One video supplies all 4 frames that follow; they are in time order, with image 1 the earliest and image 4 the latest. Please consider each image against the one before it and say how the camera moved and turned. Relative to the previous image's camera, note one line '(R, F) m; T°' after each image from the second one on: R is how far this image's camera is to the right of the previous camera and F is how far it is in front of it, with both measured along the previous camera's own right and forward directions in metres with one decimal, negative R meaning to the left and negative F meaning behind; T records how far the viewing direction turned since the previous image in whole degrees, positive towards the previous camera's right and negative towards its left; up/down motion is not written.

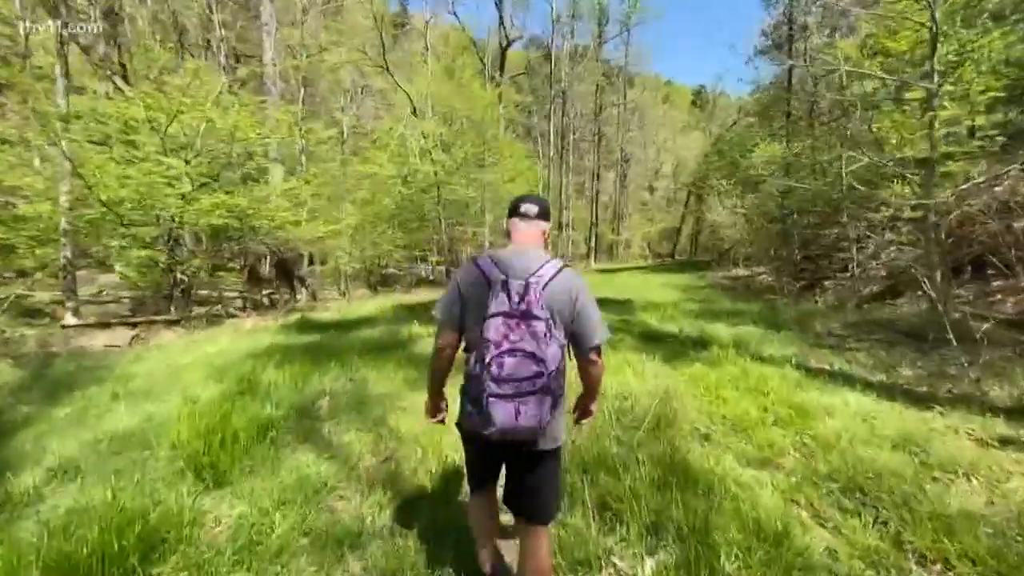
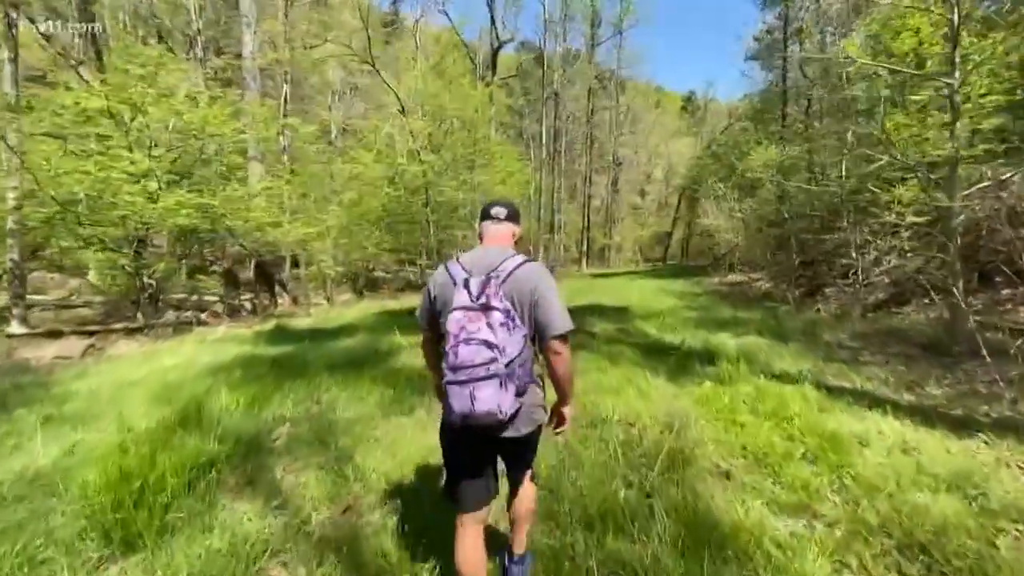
(0.0, +0.6) m; +1°
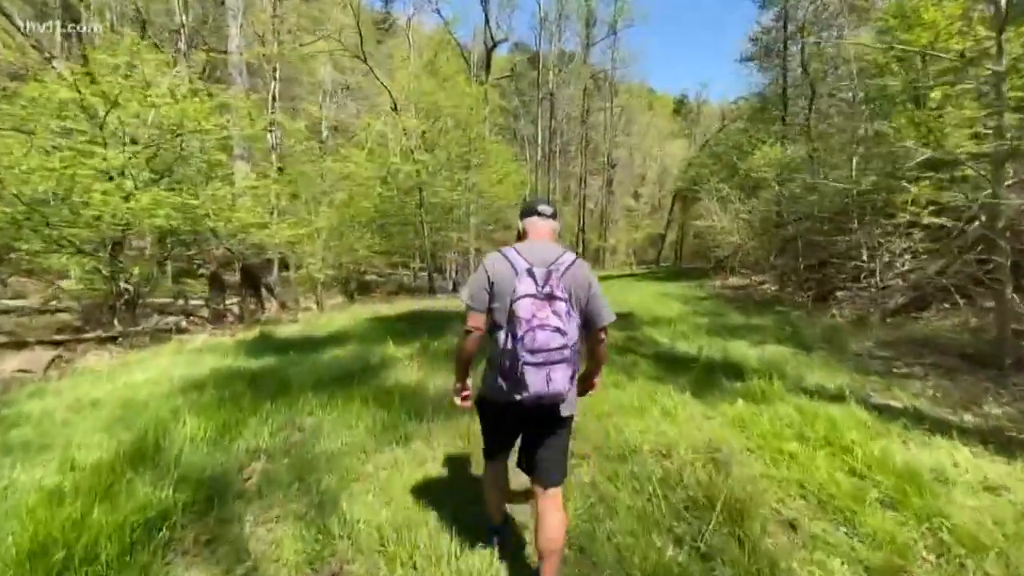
(-0.2, +0.6) m; +1°
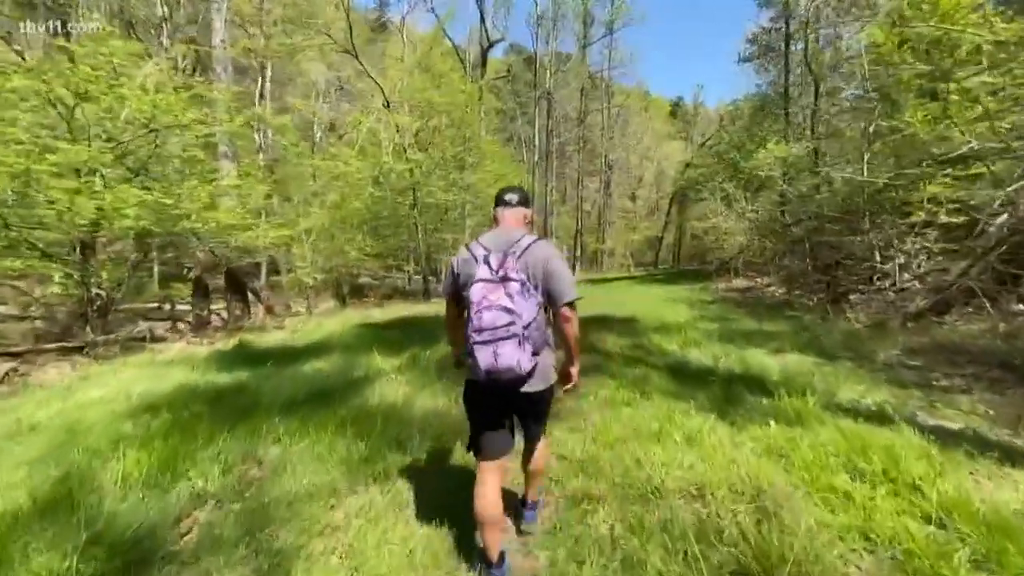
(0.0, +0.7) m; 0°
